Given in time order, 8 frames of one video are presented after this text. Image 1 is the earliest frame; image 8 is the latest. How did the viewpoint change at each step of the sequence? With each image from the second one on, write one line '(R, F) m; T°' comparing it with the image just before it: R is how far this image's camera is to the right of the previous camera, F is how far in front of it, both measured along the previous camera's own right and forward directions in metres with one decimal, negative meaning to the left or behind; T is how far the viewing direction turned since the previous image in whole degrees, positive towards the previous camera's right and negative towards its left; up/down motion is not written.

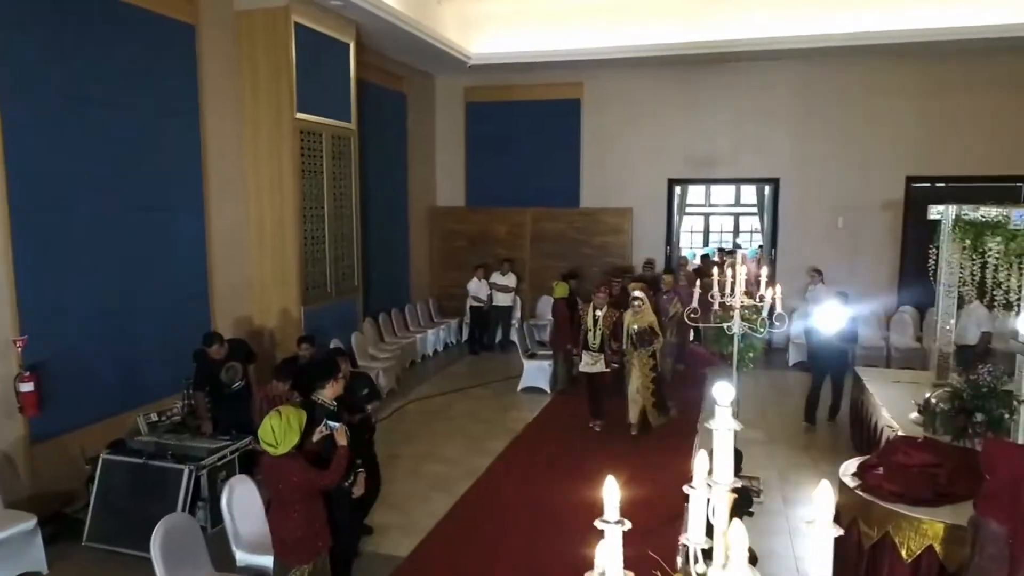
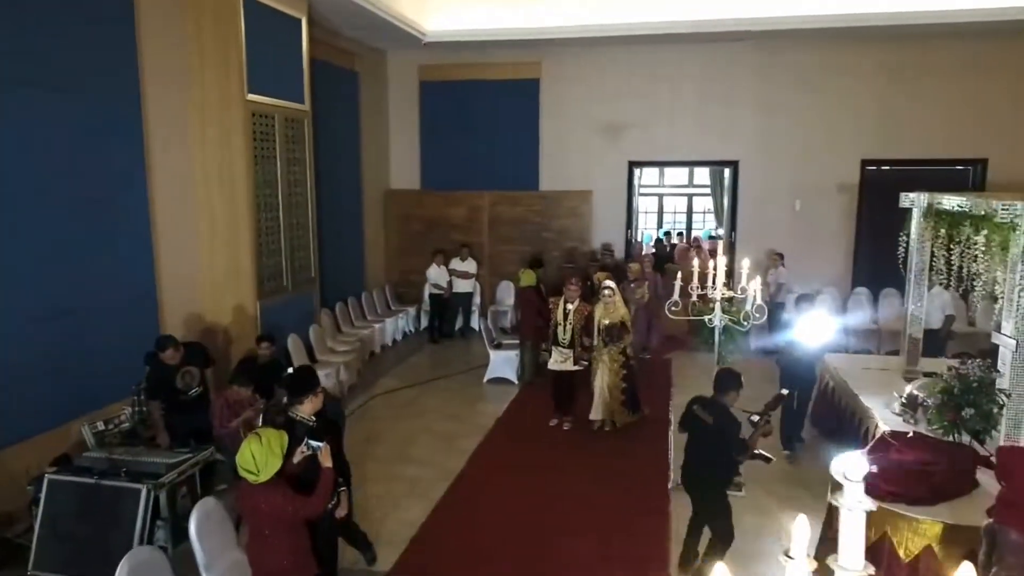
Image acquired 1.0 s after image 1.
(-0.2, +0.2) m; +5°
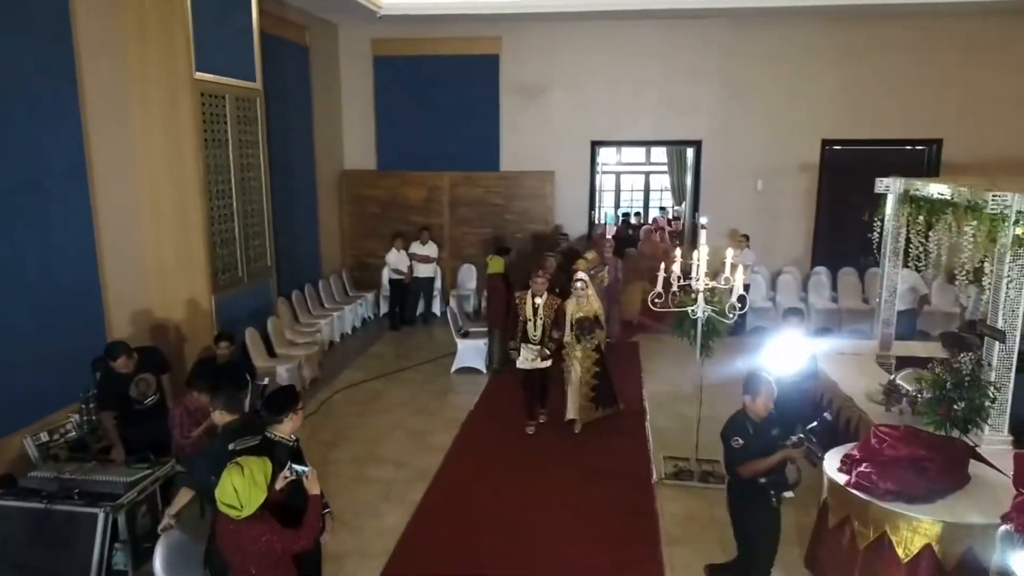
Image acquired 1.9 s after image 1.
(-0.2, +0.2) m; +4°
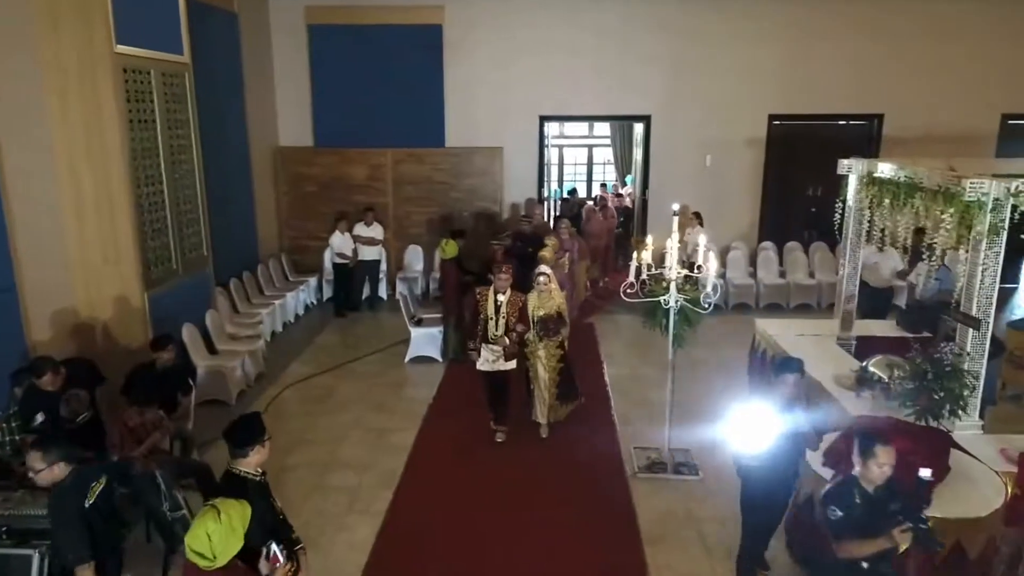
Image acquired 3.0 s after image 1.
(-0.2, +0.3) m; +5°
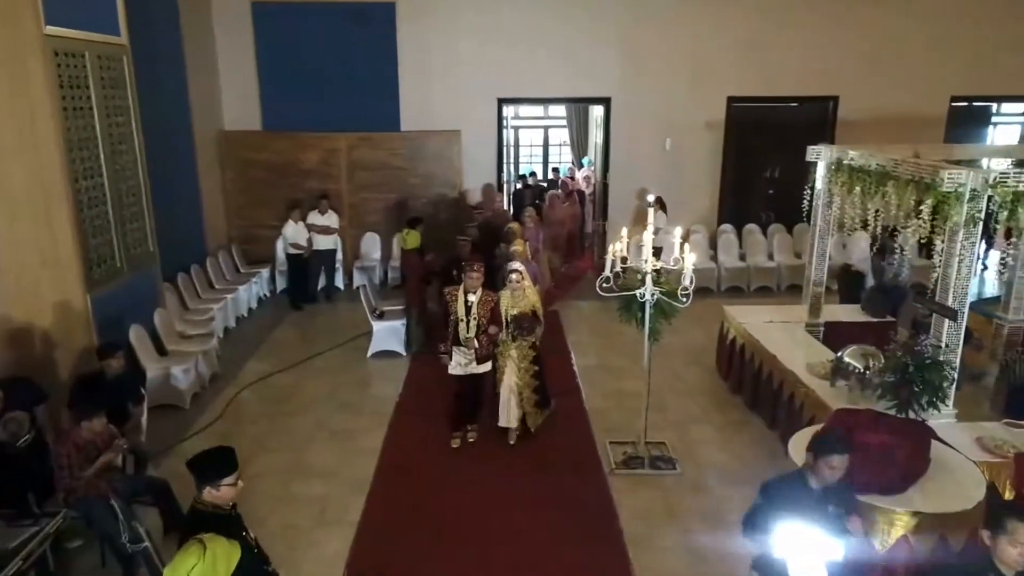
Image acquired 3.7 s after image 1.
(-0.1, +0.2) m; +4°
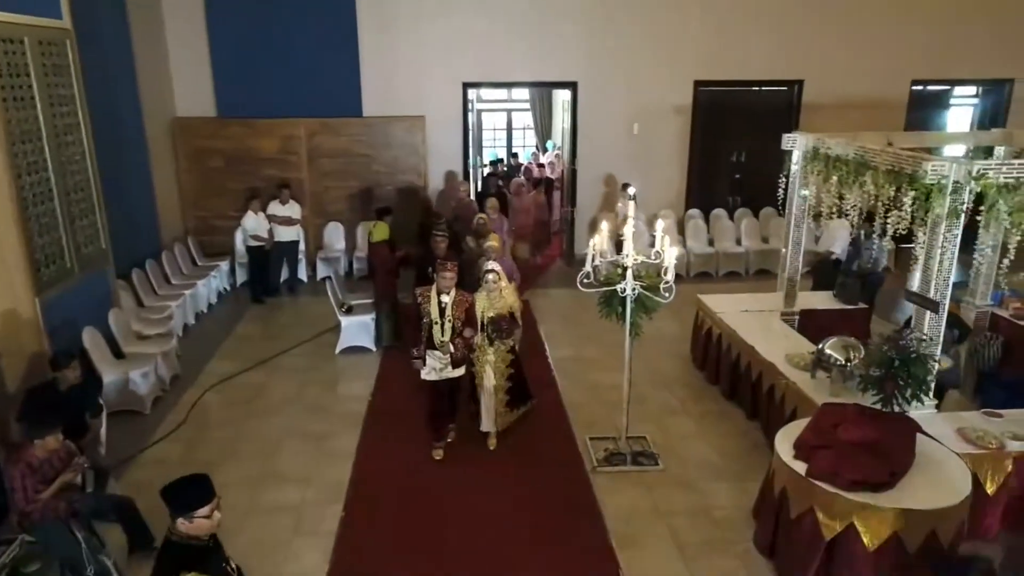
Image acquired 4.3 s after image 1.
(-0.1, +0.2) m; +3°
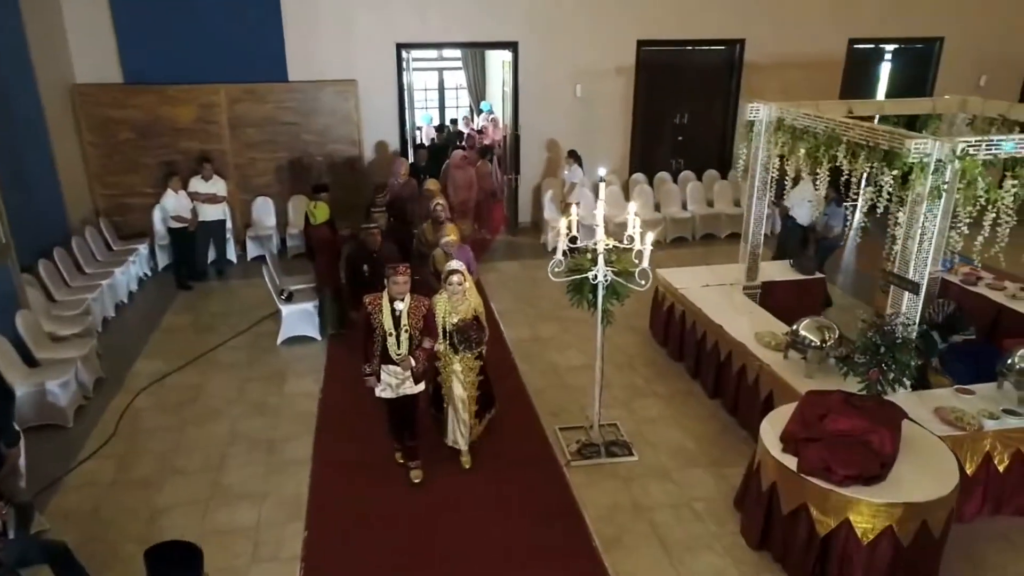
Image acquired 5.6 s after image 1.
(-0.2, +0.3) m; +6°
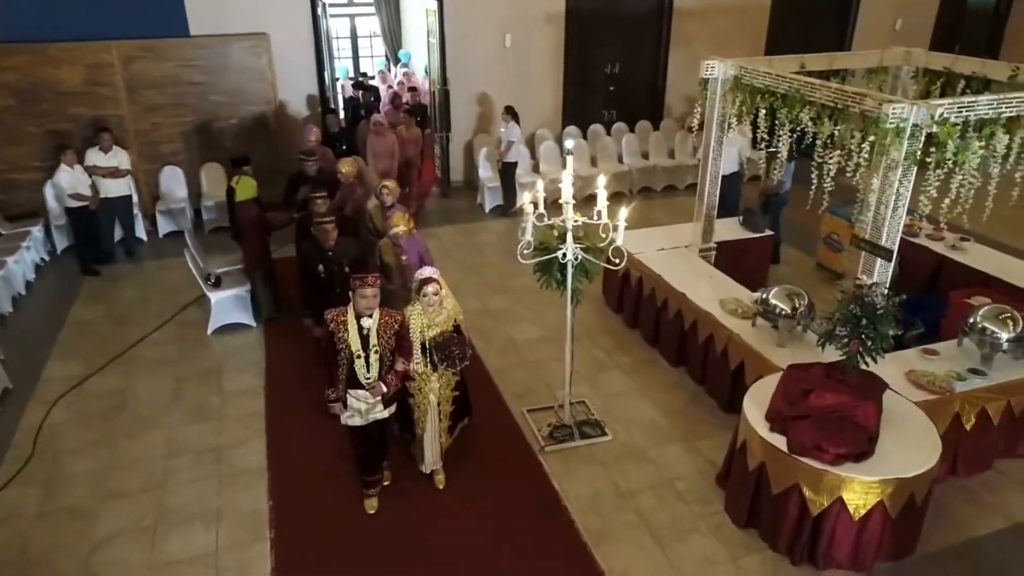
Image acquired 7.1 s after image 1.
(-0.3, +0.3) m; +7°
